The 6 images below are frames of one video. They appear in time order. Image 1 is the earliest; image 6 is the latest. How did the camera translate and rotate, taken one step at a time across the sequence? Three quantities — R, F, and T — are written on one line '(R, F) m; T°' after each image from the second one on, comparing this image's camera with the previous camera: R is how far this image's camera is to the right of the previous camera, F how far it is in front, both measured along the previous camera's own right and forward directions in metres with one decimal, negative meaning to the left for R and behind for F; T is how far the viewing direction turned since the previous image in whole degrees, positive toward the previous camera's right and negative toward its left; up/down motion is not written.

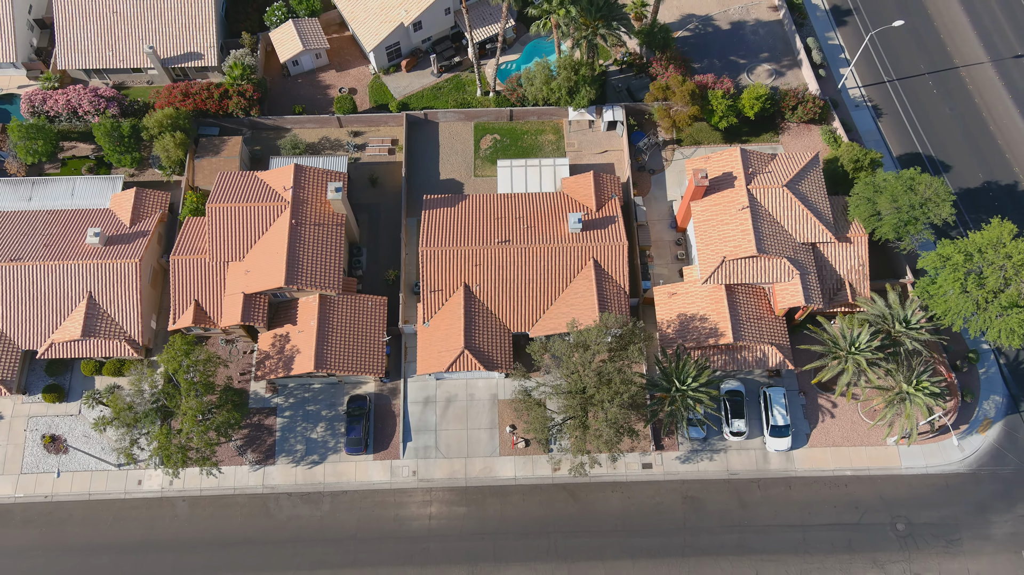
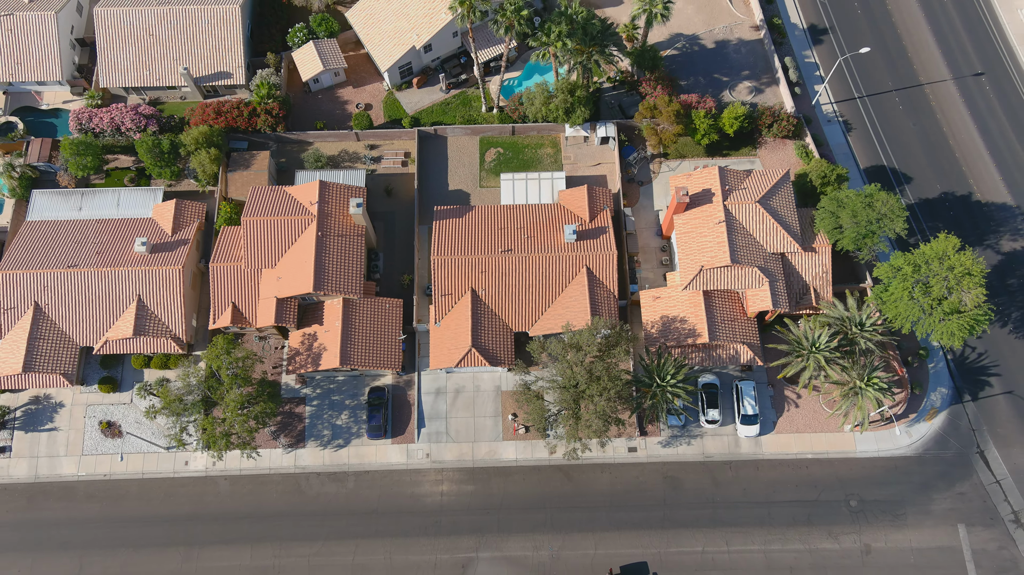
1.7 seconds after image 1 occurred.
(+0.3, -4.3) m; -1°
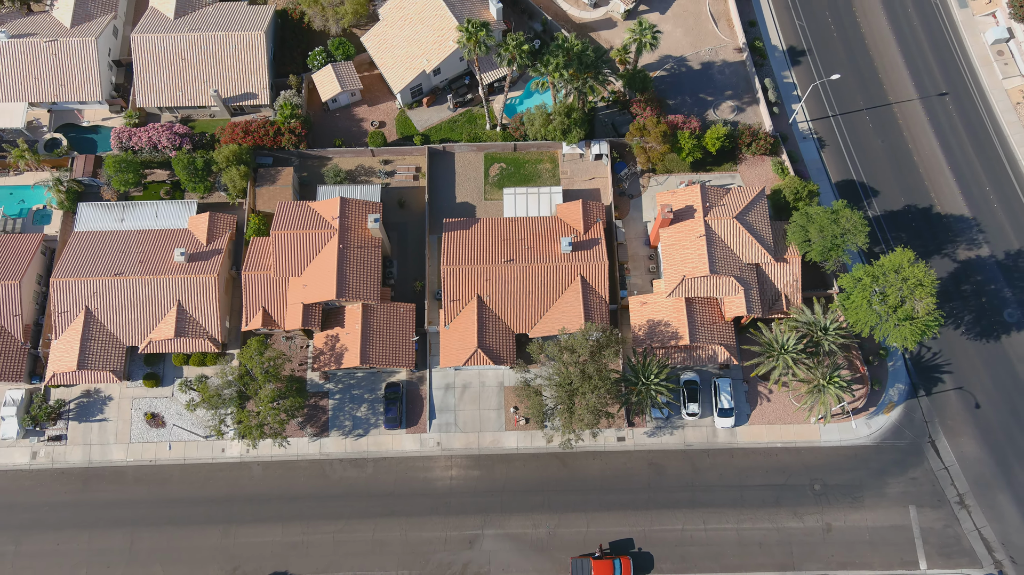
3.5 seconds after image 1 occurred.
(+0.4, -4.3) m; -1°
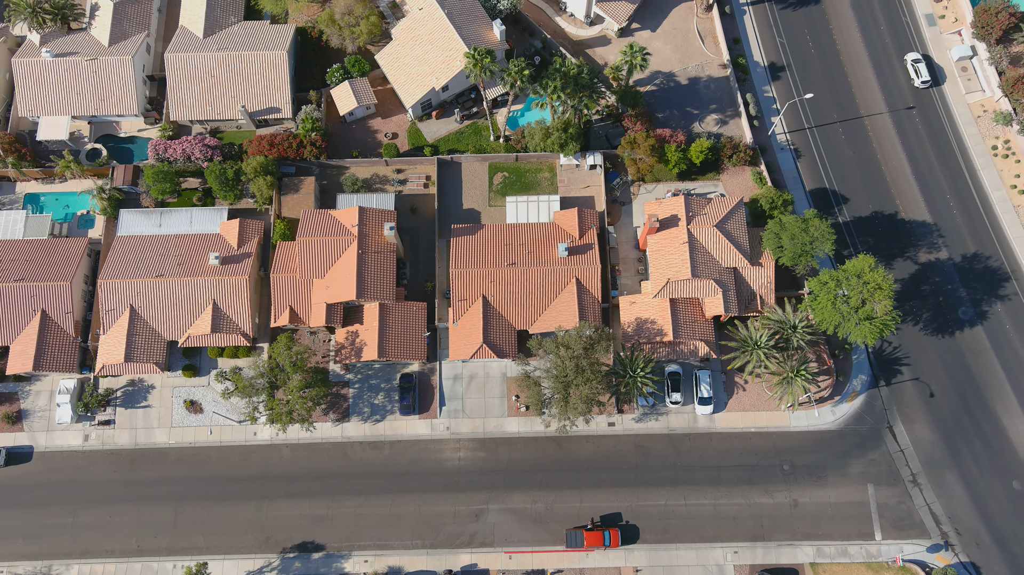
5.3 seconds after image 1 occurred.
(+0.5, -4.7) m; -1°
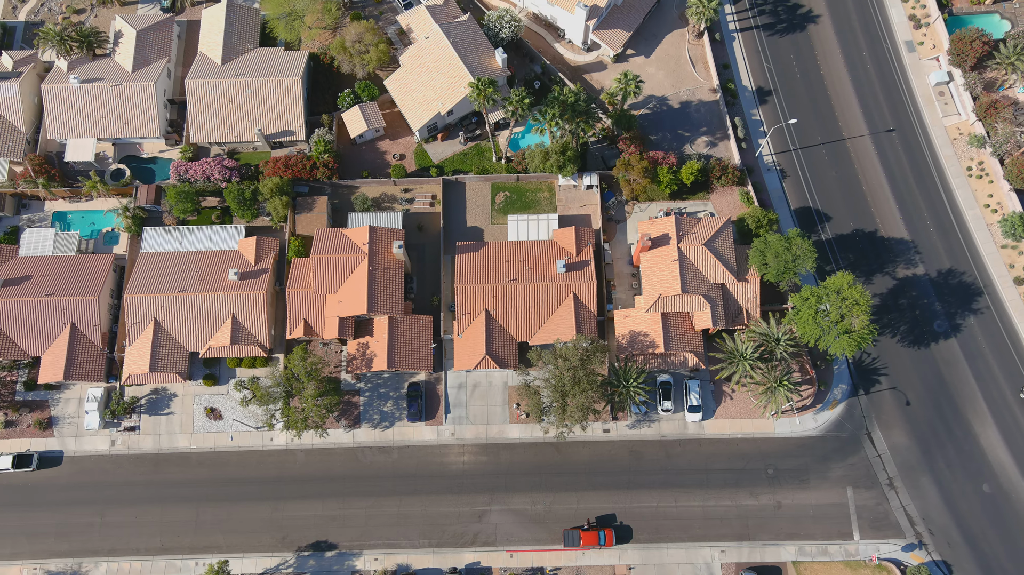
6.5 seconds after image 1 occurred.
(+0.3, -3.1) m; 0°
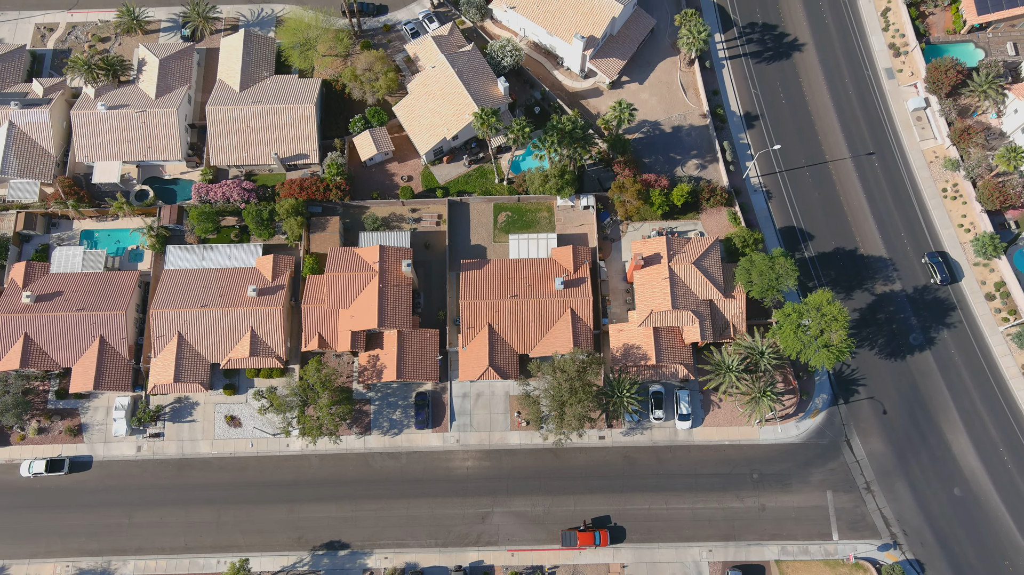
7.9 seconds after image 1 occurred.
(+0.3, -3.5) m; 0°
